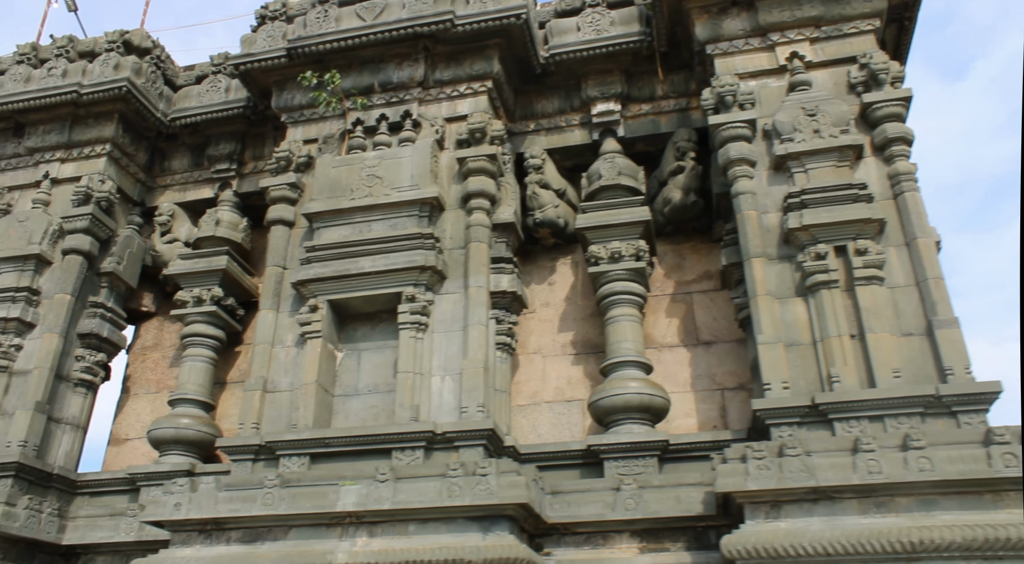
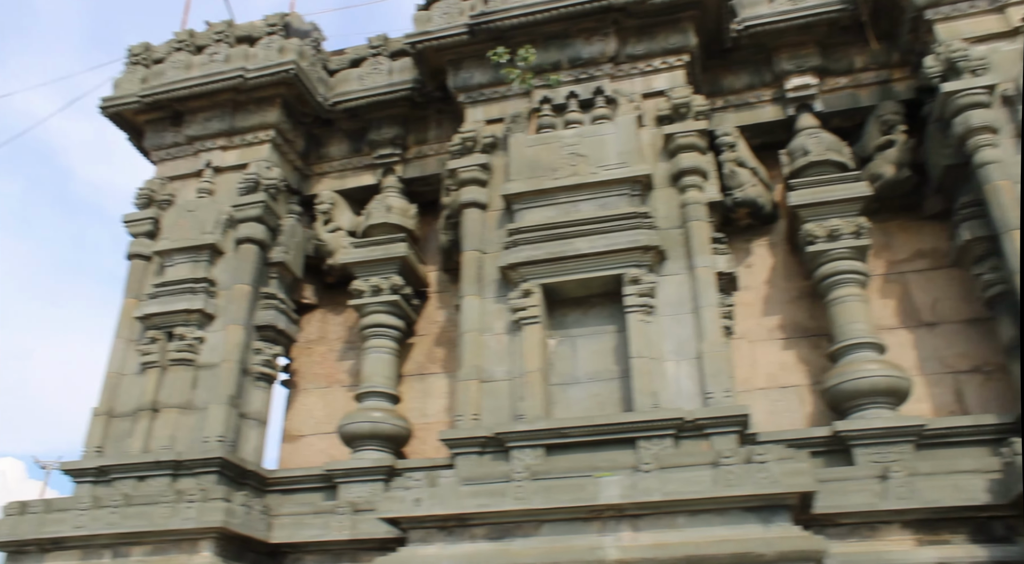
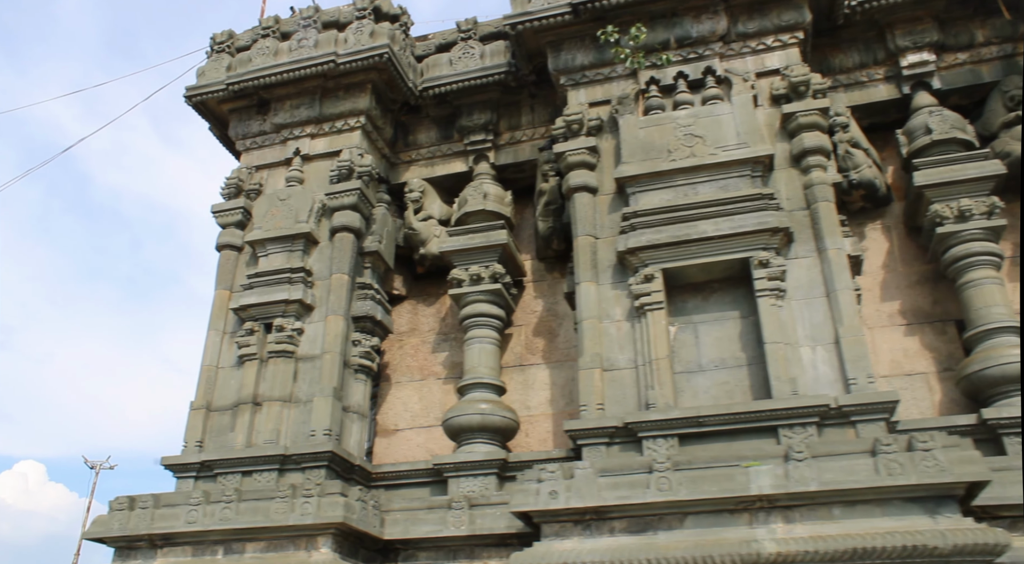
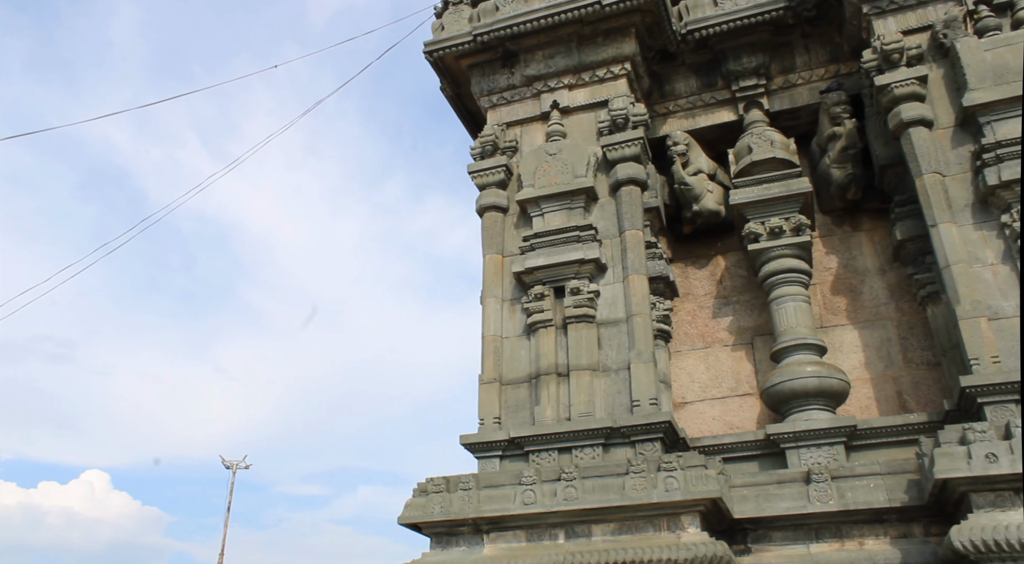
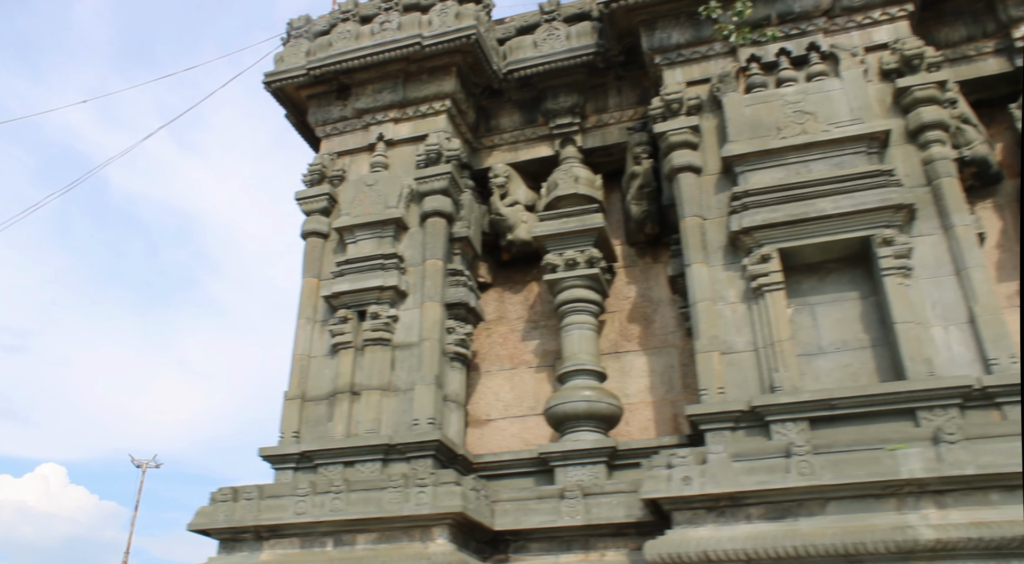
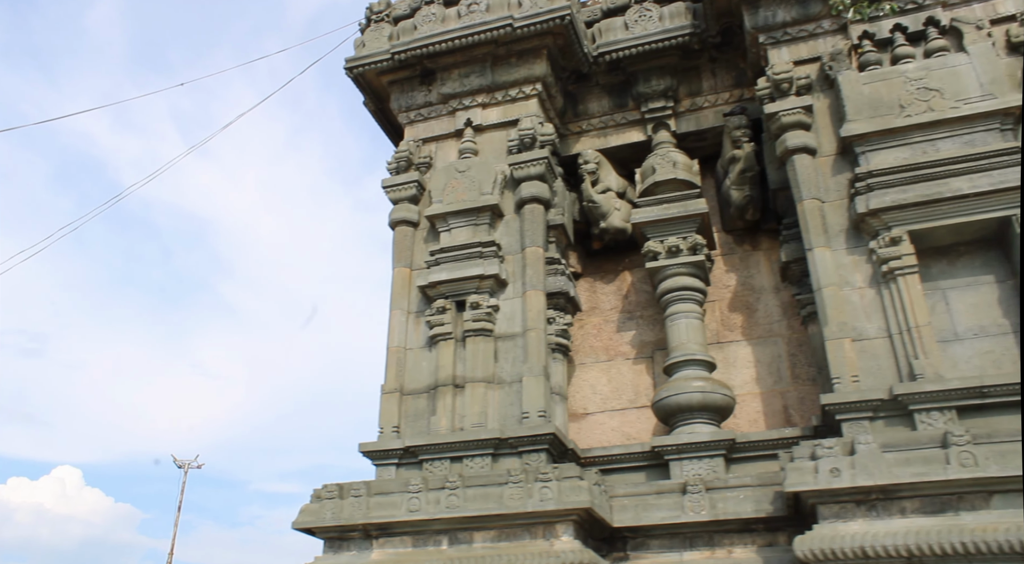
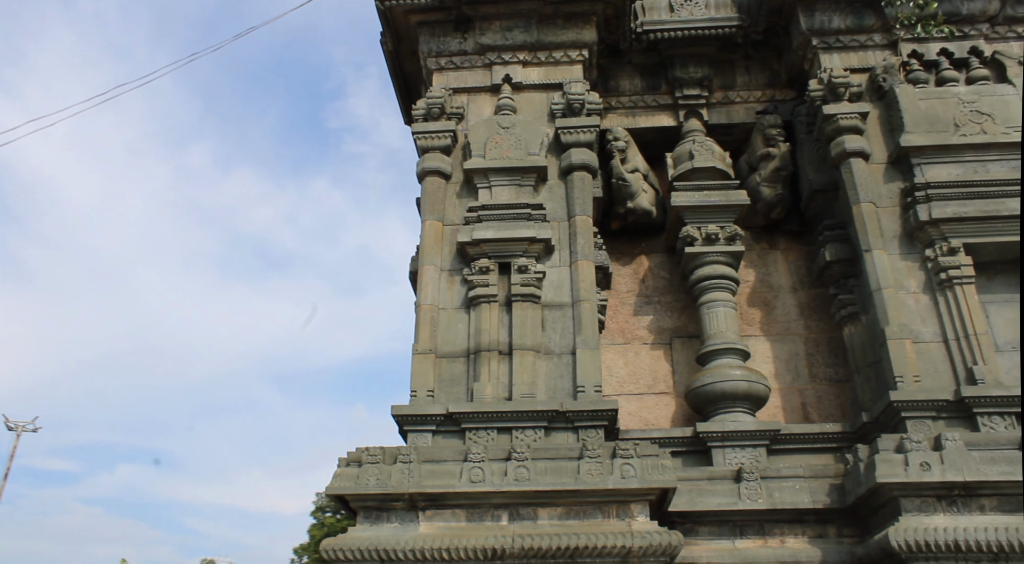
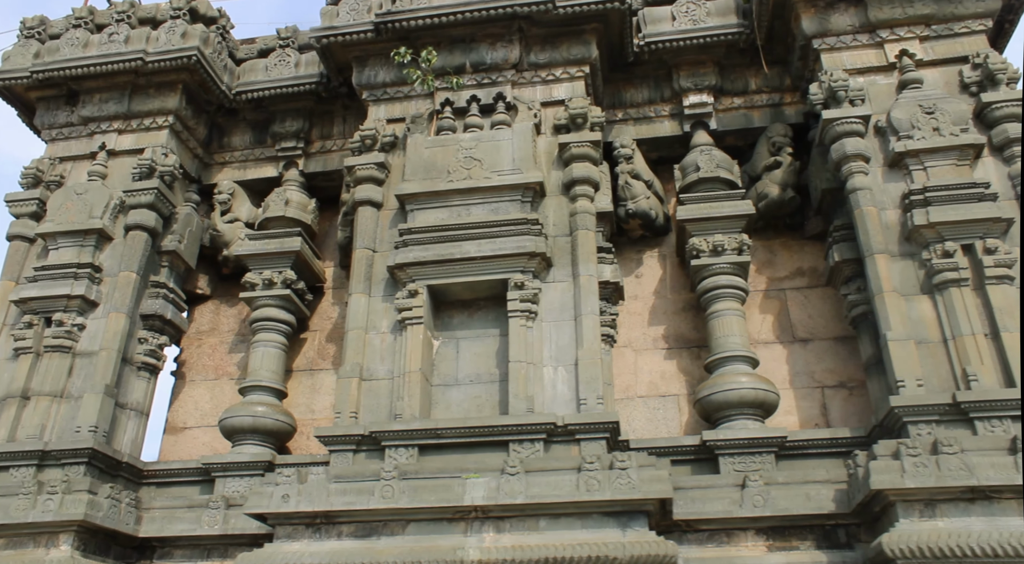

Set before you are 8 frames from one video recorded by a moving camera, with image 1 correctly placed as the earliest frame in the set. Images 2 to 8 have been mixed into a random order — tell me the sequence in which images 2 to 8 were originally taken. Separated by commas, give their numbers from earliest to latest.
8, 2, 3, 5, 6, 4, 7
